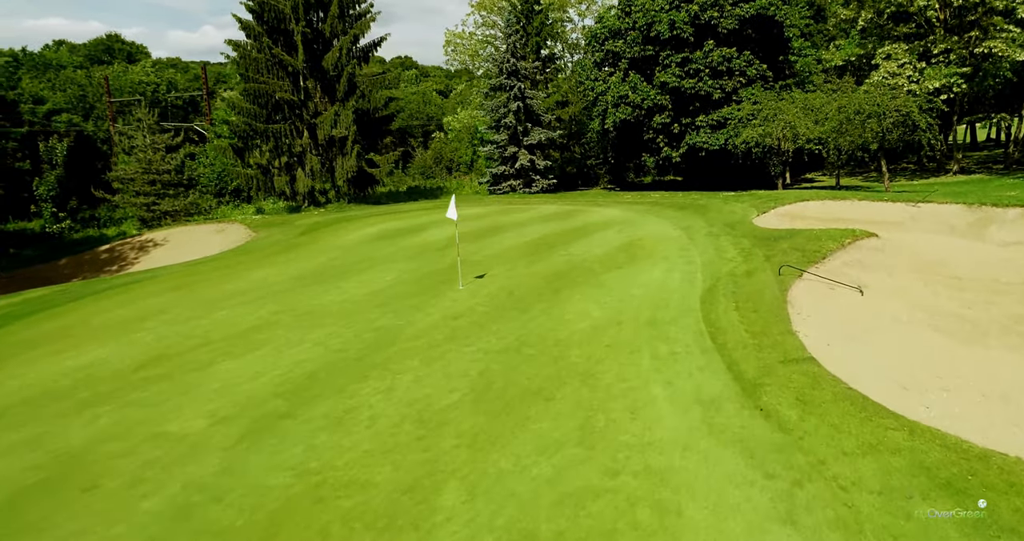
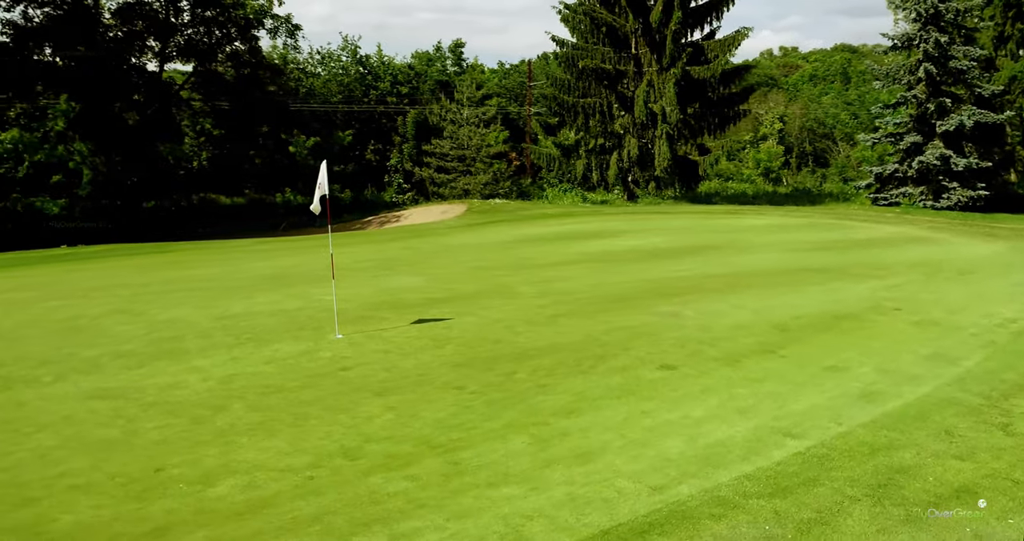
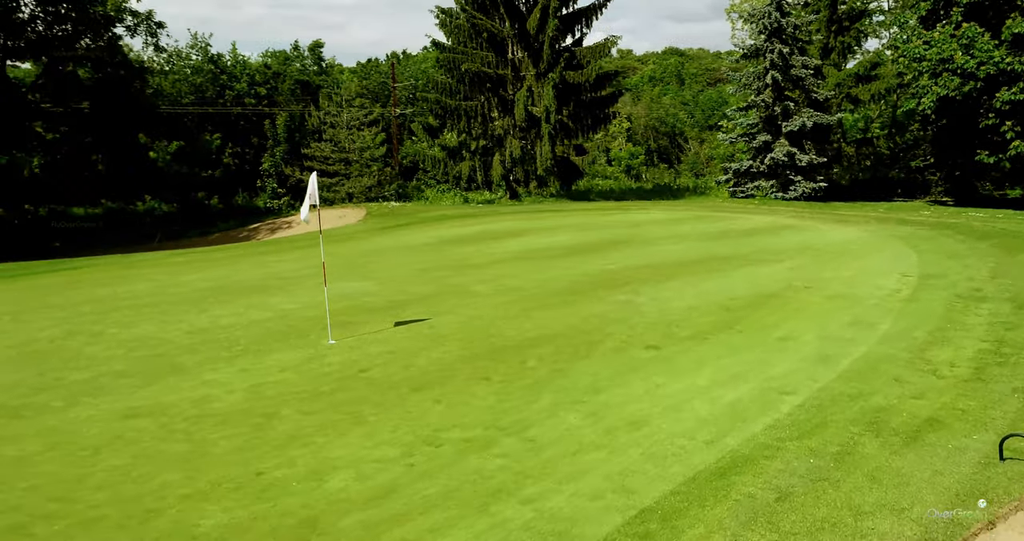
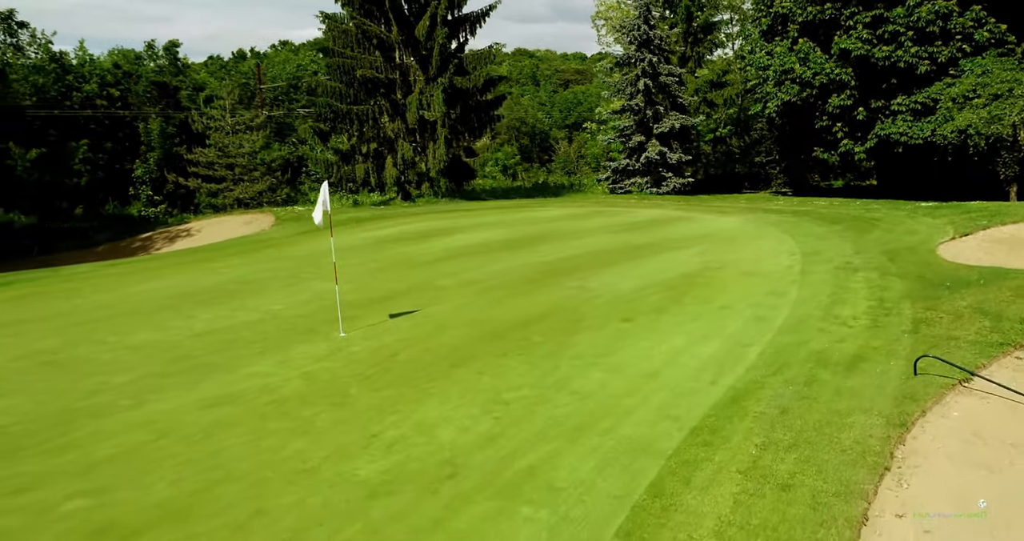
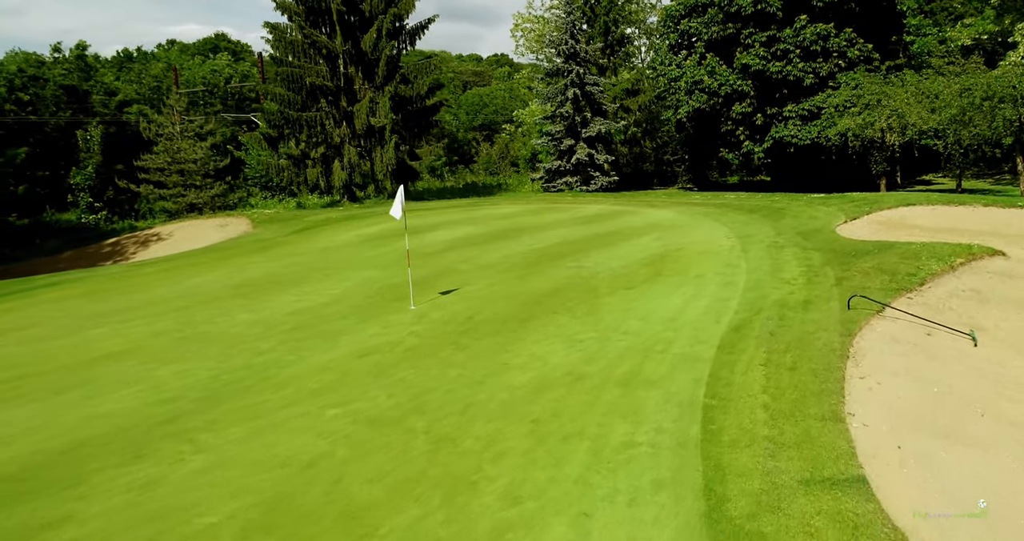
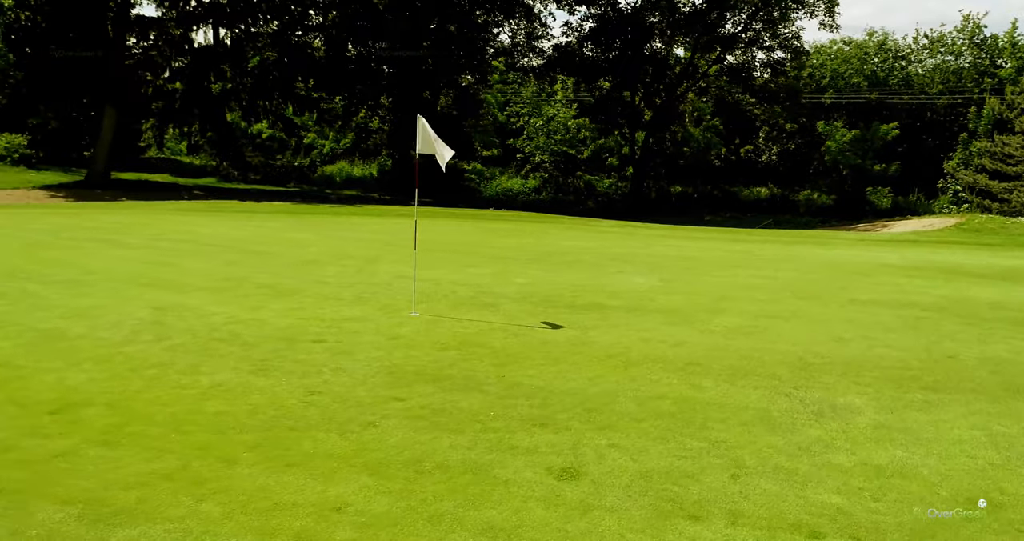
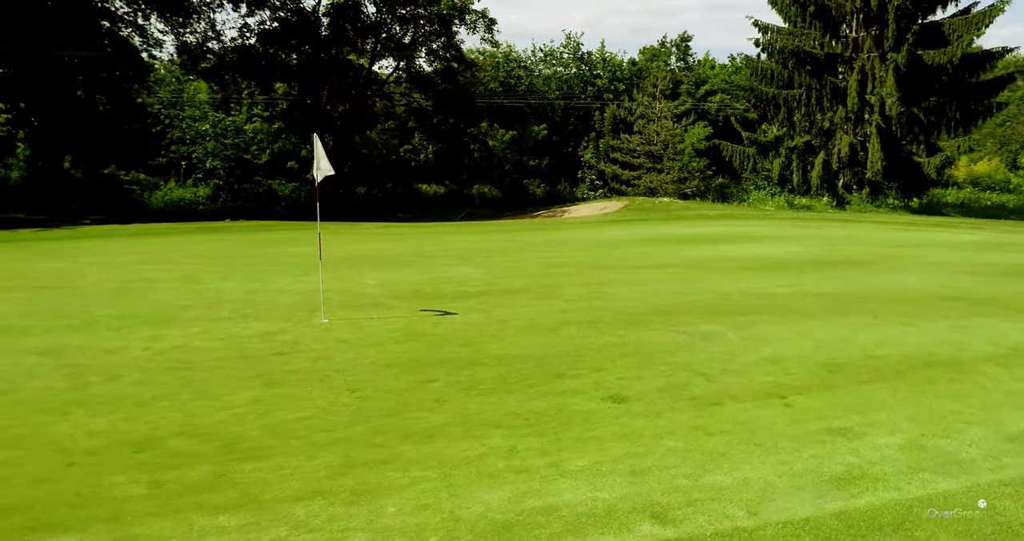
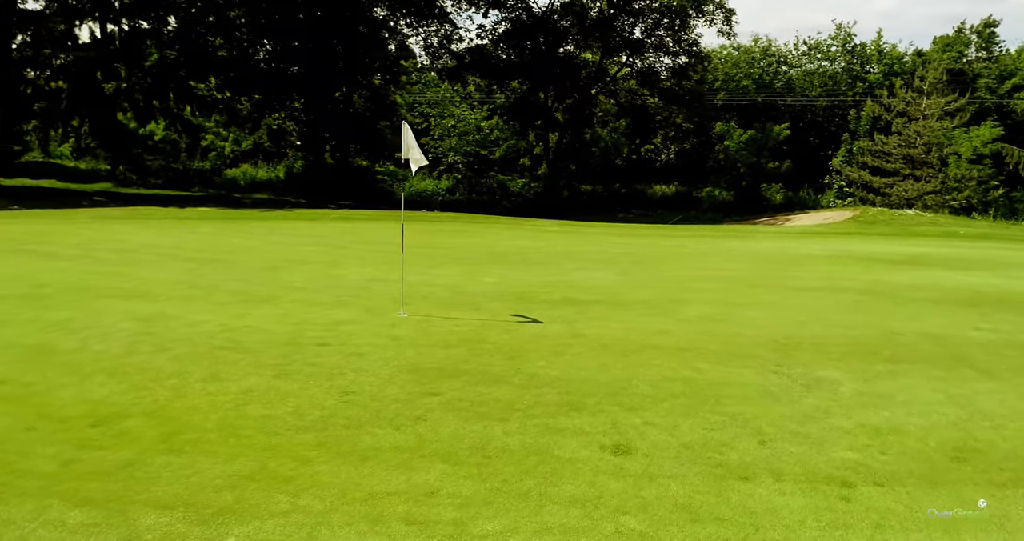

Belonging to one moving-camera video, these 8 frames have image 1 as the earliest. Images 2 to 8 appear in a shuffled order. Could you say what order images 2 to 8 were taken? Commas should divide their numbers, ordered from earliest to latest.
5, 4, 3, 2, 7, 8, 6
